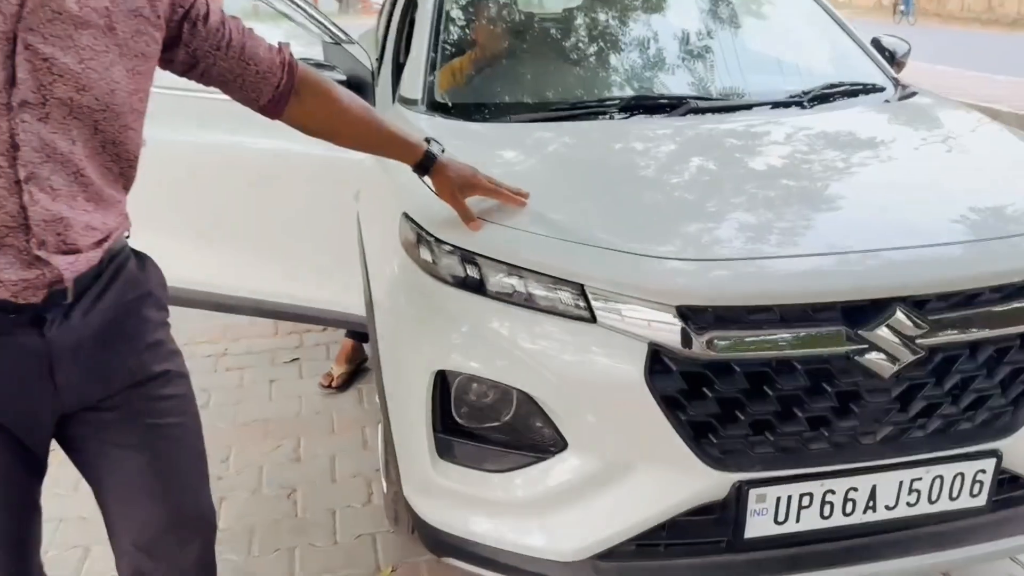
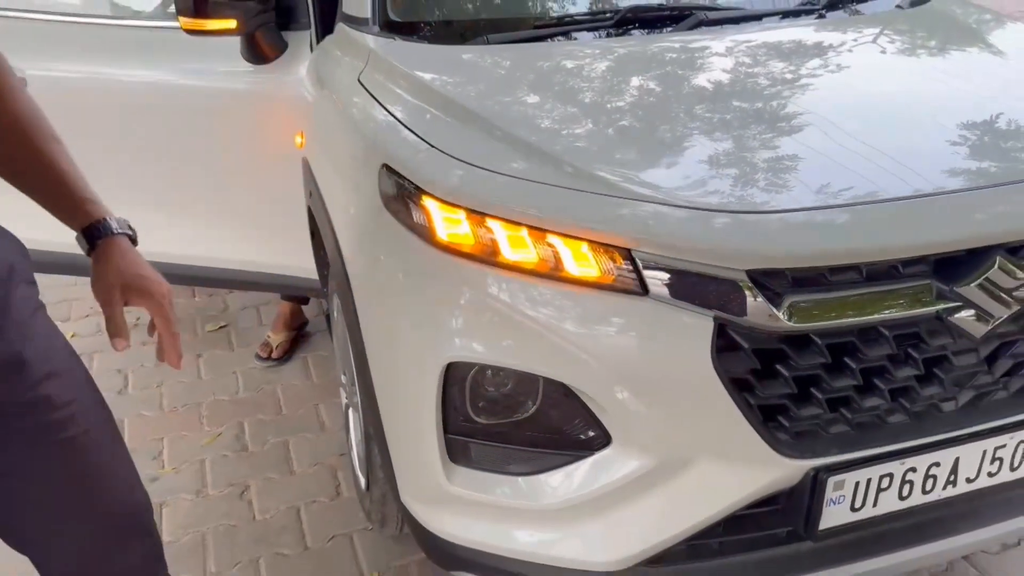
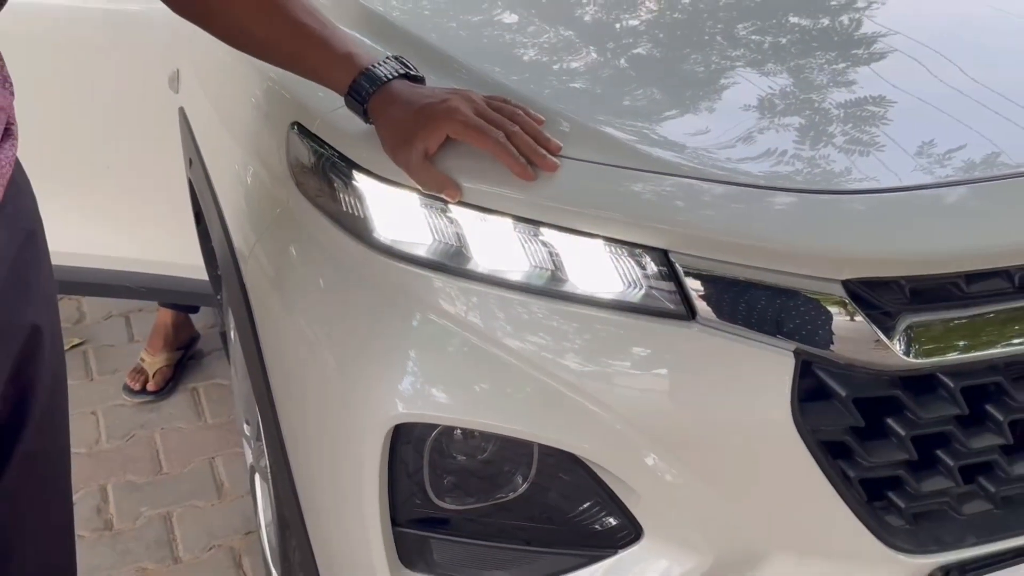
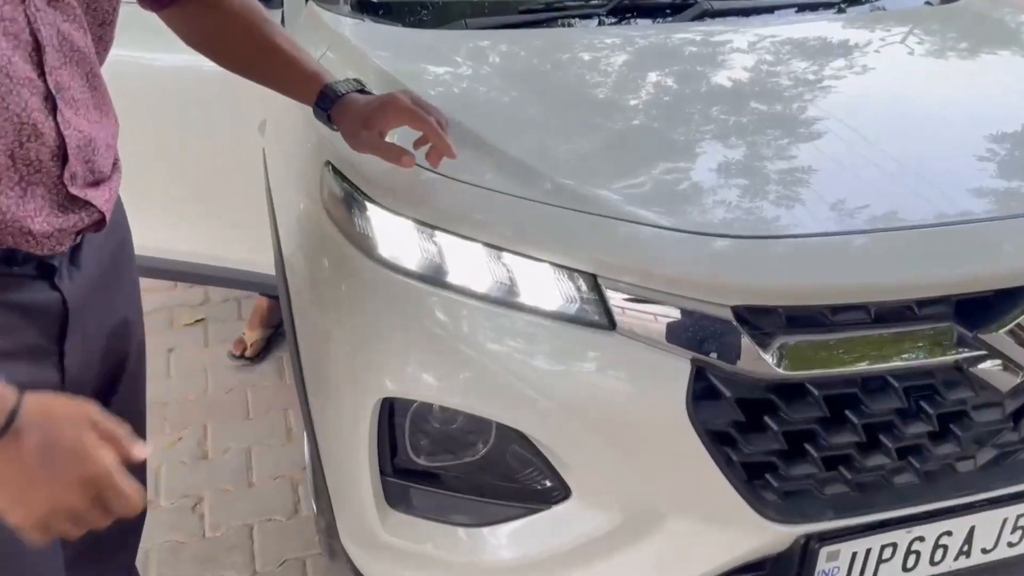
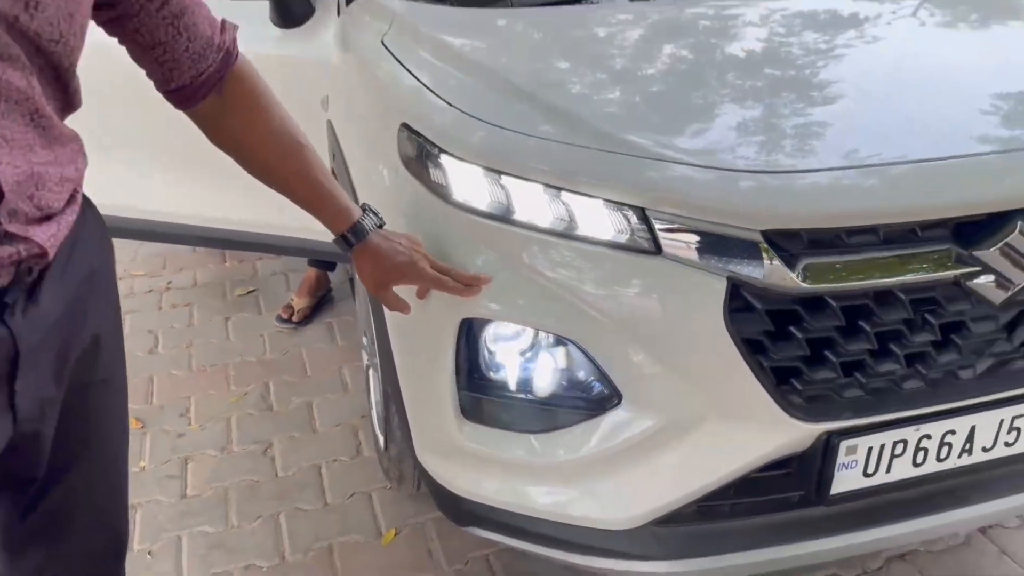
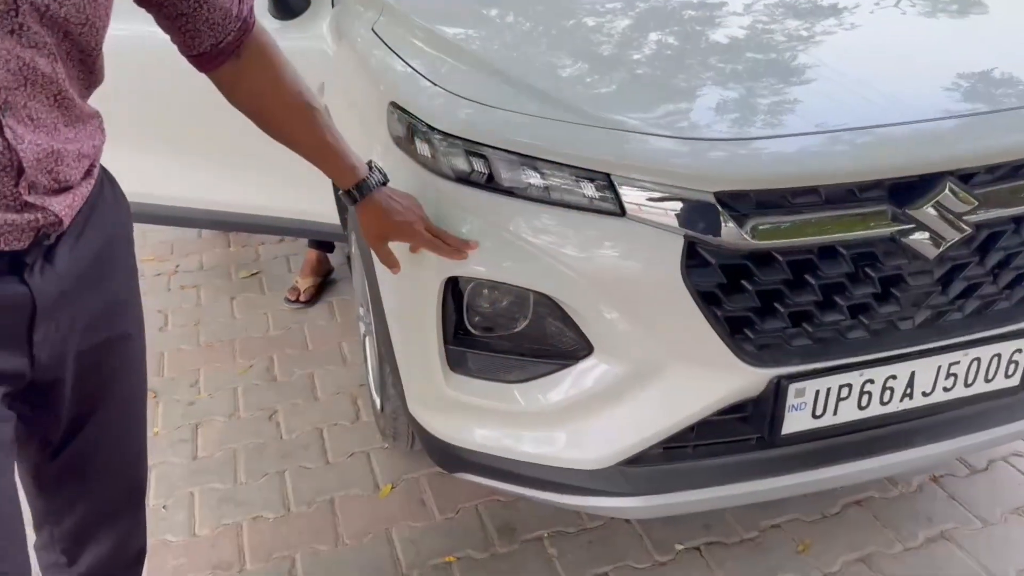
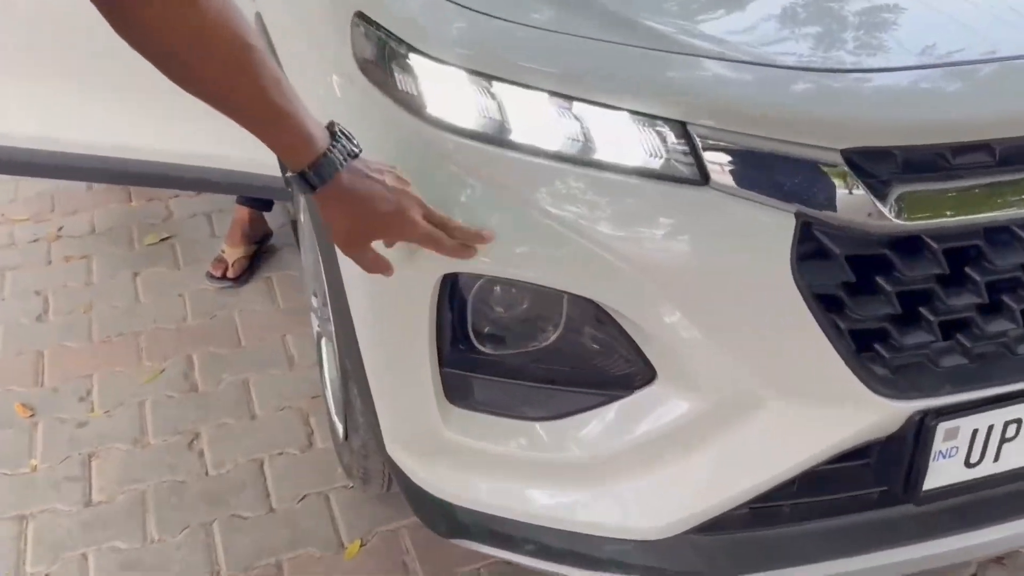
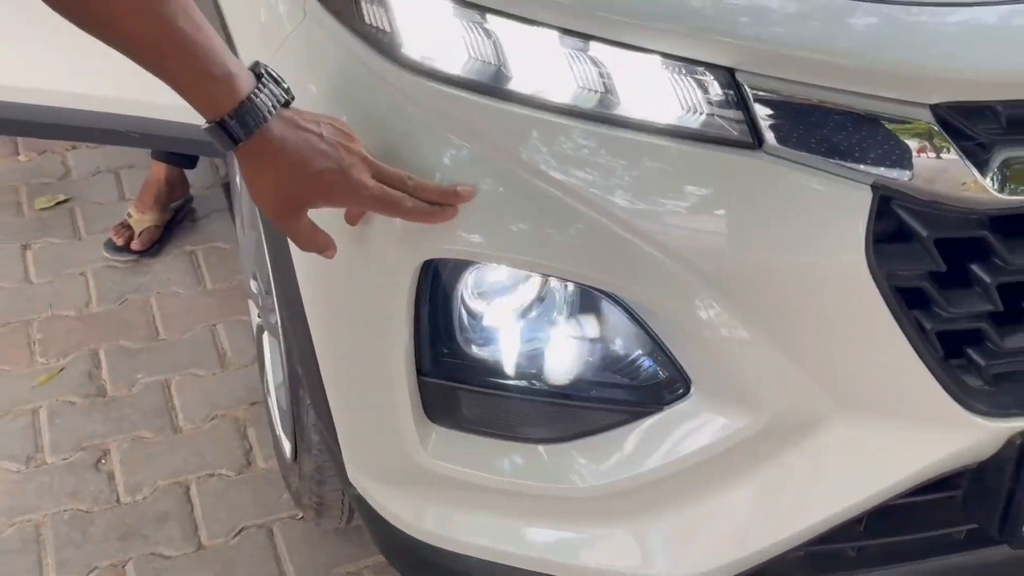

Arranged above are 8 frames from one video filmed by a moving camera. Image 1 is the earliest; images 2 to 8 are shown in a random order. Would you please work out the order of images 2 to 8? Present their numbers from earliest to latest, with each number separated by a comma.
4, 3, 2, 6, 7, 8, 5
